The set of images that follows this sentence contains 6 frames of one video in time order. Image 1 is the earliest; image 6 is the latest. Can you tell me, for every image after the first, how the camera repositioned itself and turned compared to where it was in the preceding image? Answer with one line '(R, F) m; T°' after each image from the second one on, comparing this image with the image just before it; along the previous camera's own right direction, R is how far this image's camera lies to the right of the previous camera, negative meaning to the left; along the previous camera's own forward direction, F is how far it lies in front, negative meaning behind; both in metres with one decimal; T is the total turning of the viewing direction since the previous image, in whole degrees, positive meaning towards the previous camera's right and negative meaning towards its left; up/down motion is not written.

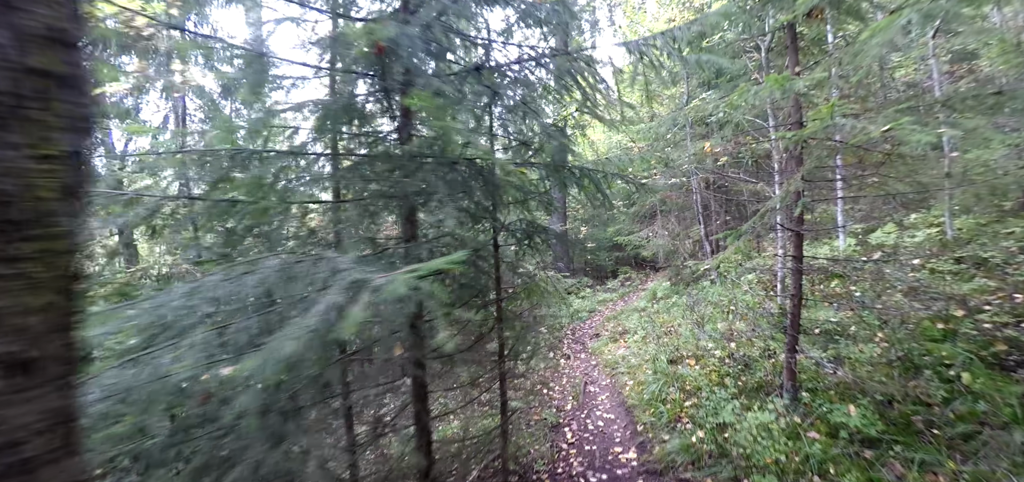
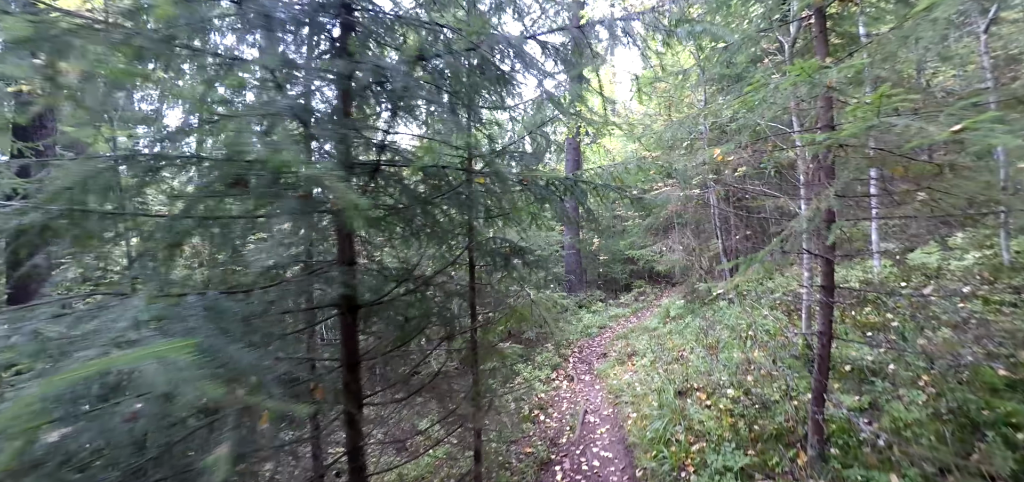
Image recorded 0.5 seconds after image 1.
(+0.4, +0.5) m; -3°
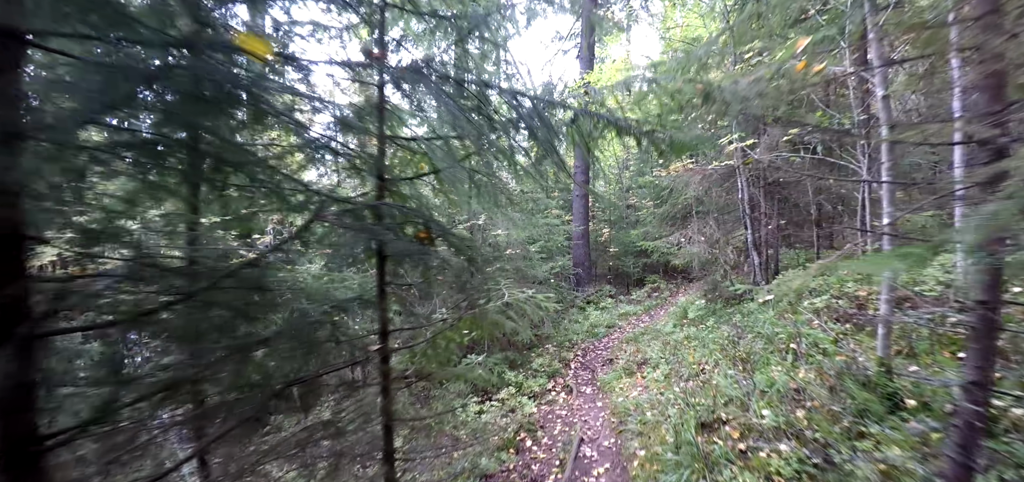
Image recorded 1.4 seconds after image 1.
(+0.5, +1.3) m; -2°
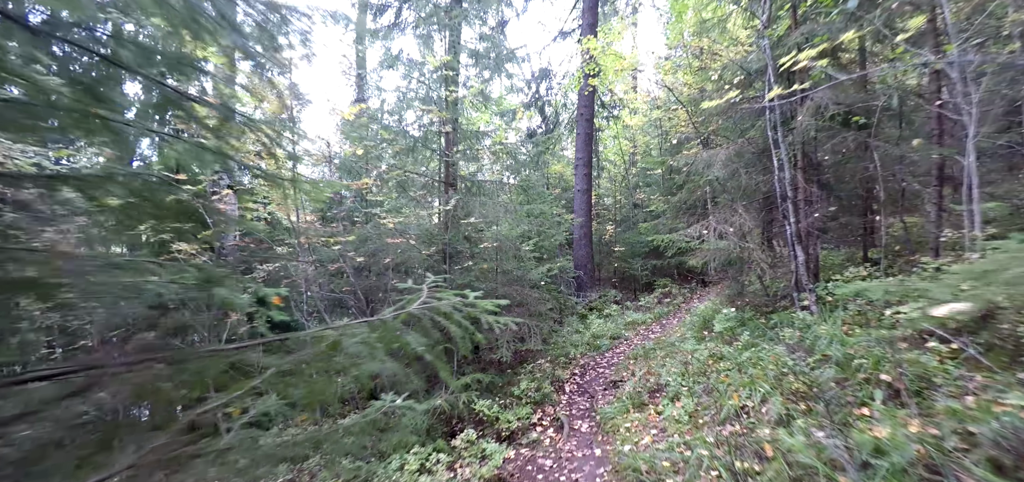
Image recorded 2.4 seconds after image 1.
(+0.5, +1.7) m; -1°
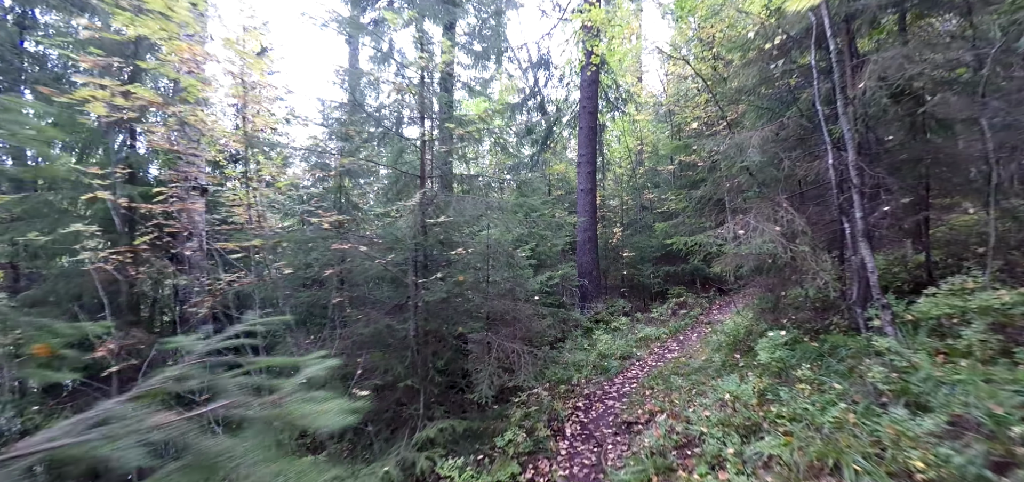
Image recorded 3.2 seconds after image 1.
(+0.3, +1.4) m; -1°
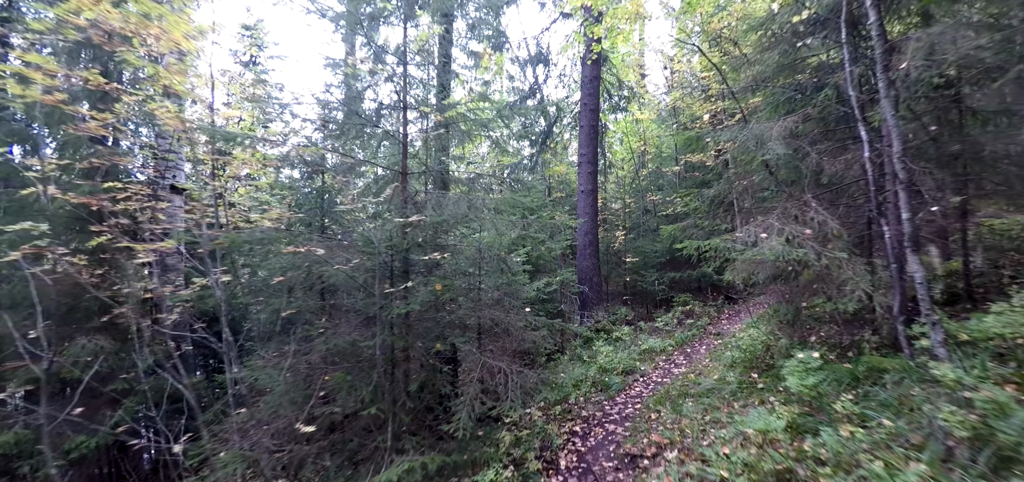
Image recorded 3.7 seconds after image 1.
(+0.2, +0.7) m; 0°
